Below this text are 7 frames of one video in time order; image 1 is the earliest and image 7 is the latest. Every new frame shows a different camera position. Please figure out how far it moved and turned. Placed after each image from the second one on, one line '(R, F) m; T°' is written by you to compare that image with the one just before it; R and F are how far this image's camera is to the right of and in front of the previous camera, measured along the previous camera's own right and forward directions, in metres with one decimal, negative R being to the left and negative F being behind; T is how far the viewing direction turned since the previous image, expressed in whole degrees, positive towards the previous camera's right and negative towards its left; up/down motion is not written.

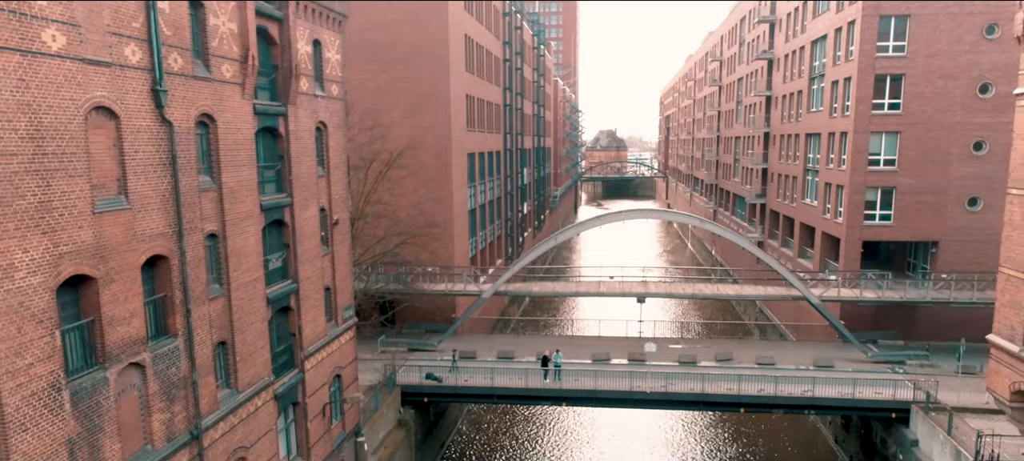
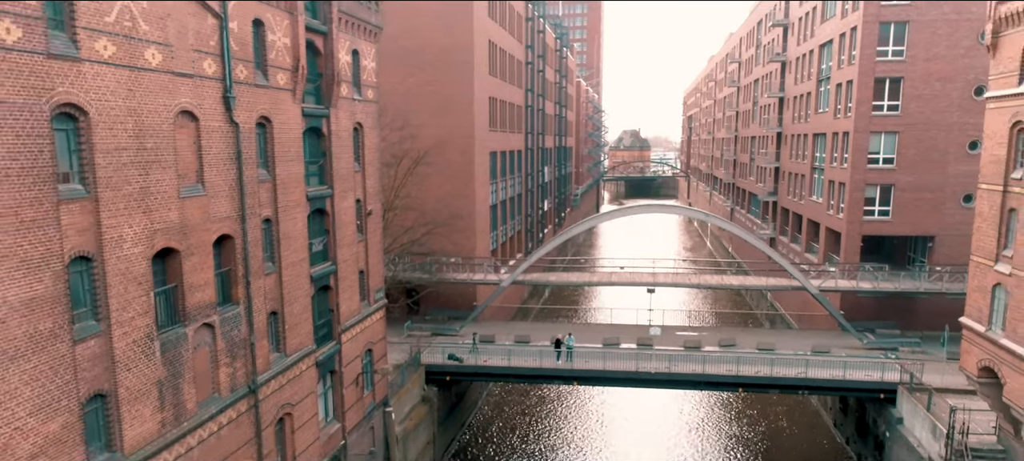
(+0.3, -2.0) m; -2°
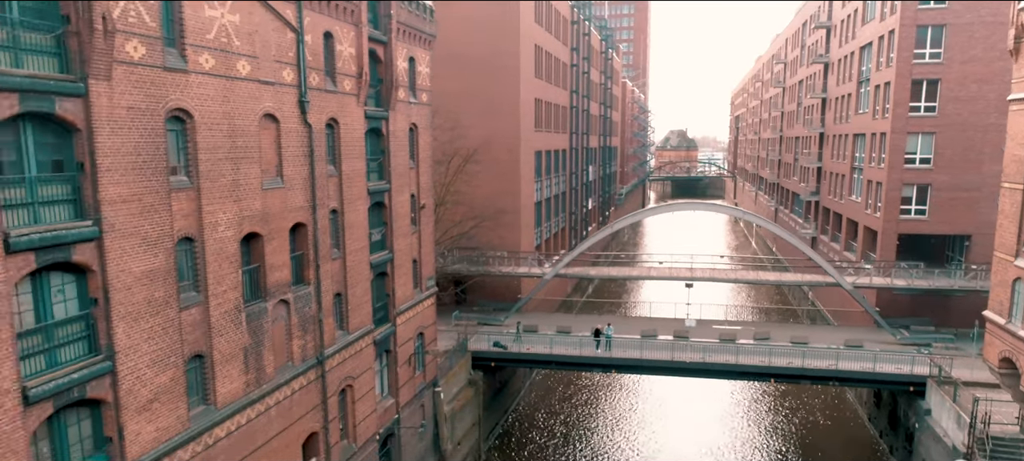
(+0.1, -1.5) m; -3°
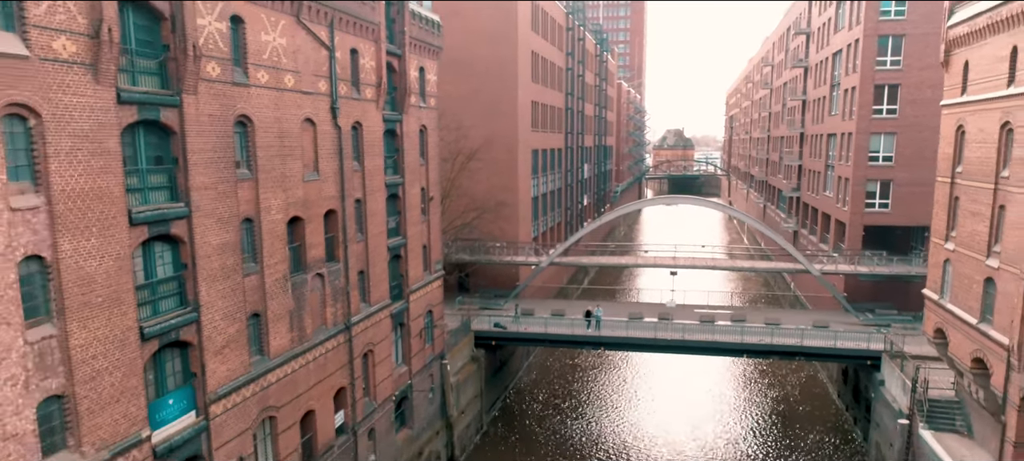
(0.0, -2.8) m; 0°
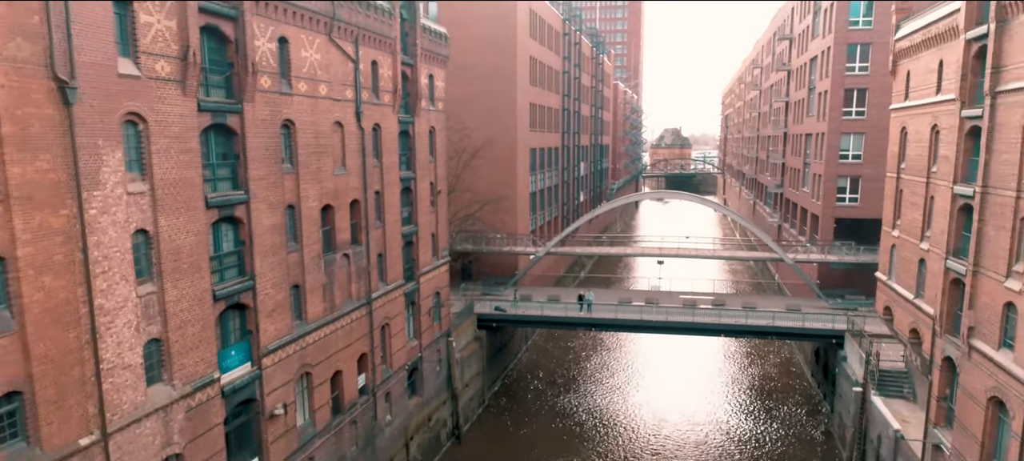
(0.0, -2.9) m; 0°
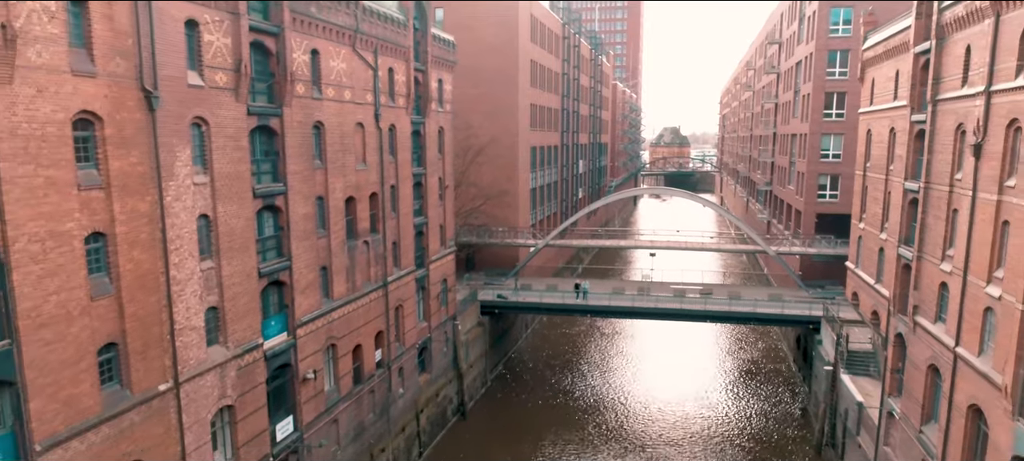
(0.0, -2.4) m; 0°
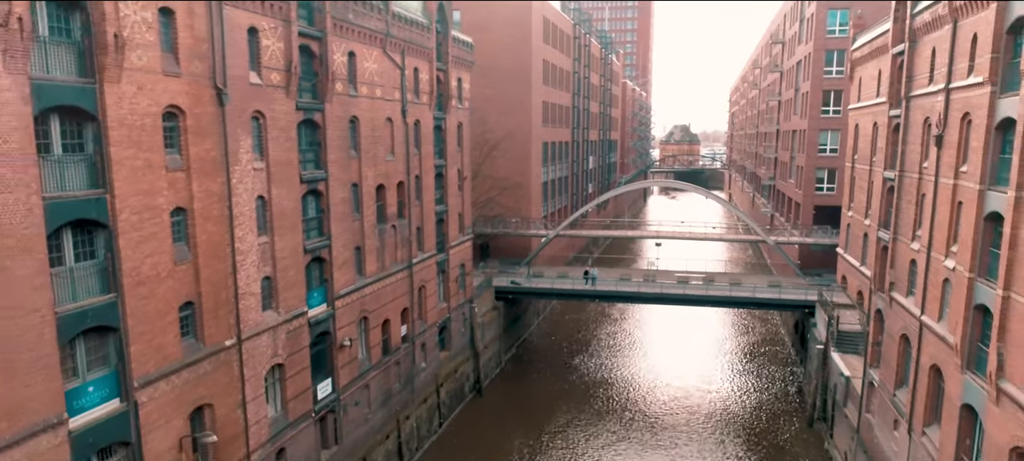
(-0.1, -2.2) m; -1°
